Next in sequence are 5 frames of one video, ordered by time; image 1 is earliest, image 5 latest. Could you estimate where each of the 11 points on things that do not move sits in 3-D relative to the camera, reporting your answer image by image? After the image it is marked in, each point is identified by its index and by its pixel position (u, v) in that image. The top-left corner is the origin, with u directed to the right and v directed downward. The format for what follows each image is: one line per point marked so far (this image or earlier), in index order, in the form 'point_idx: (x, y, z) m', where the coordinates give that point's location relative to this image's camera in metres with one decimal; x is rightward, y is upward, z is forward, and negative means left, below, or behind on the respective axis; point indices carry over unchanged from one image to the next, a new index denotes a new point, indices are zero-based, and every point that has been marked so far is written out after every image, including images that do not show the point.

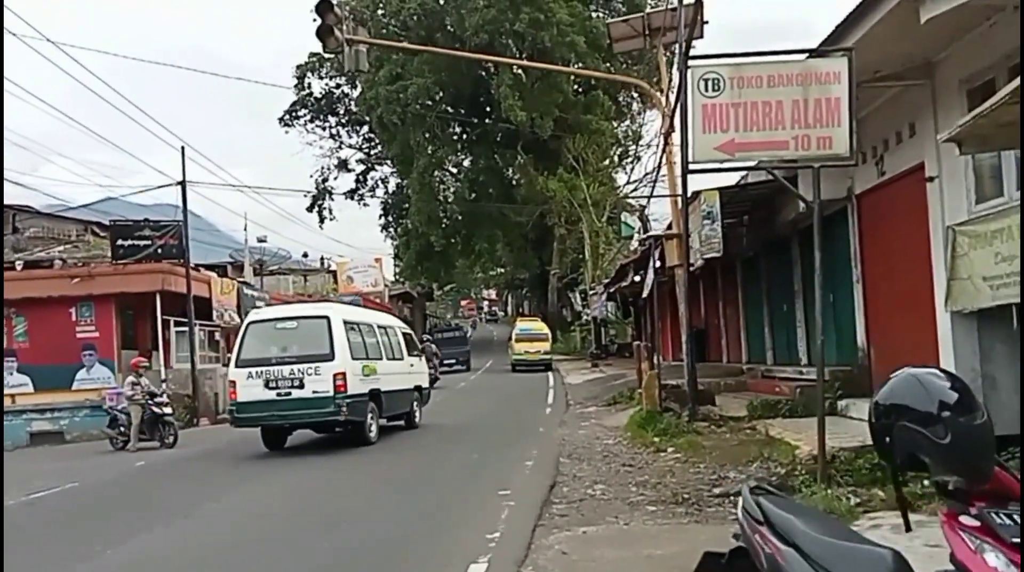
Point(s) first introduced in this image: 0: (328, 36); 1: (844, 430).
0: (-2.7, +3.7, +15.0) m
1: (+3.9, -1.7, +11.9) m
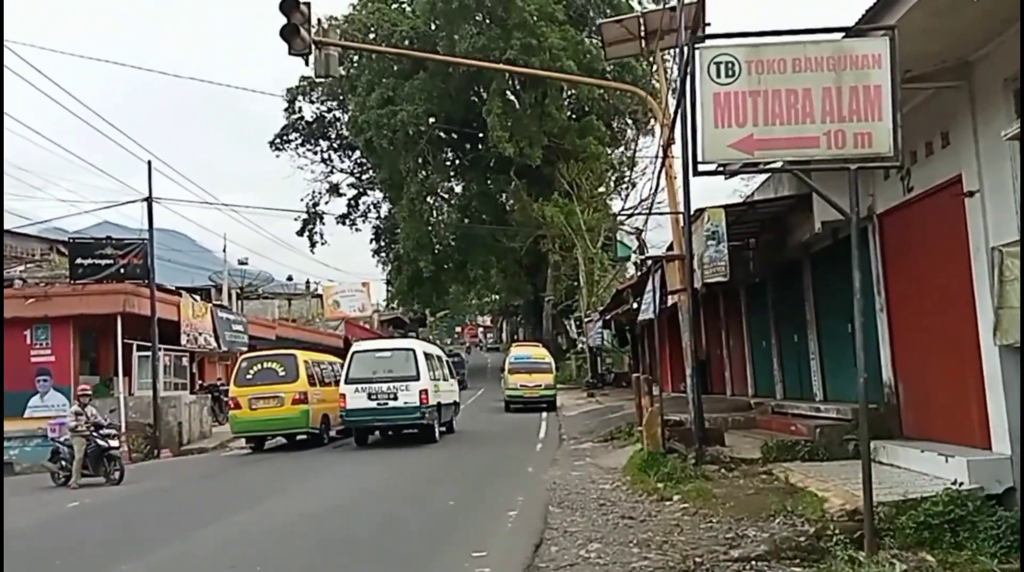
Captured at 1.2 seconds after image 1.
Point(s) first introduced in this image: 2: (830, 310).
0: (-2.9, +3.4, +13.7) m
1: (+3.7, -2.0, +10.4) m
2: (+5.0, -0.4, +16.1) m
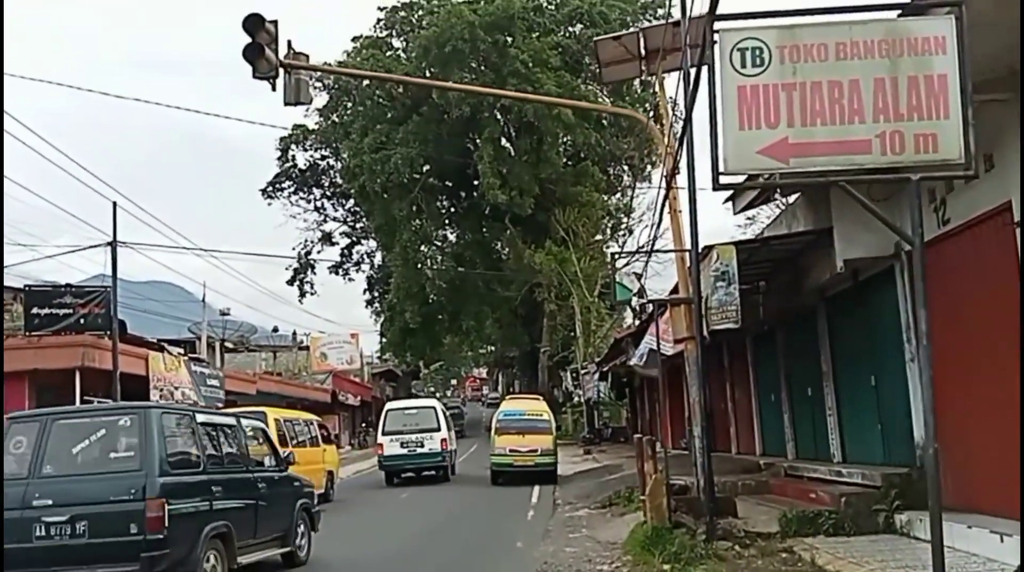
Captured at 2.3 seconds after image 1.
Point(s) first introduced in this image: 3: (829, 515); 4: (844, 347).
0: (-3.1, +2.7, +12.3) m
1: (+3.5, -2.4, +8.8) m
2: (+4.8, -1.1, +14.6) m
3: (+3.5, -2.5, +11.2) m
4: (+4.8, -0.9, +14.6) m
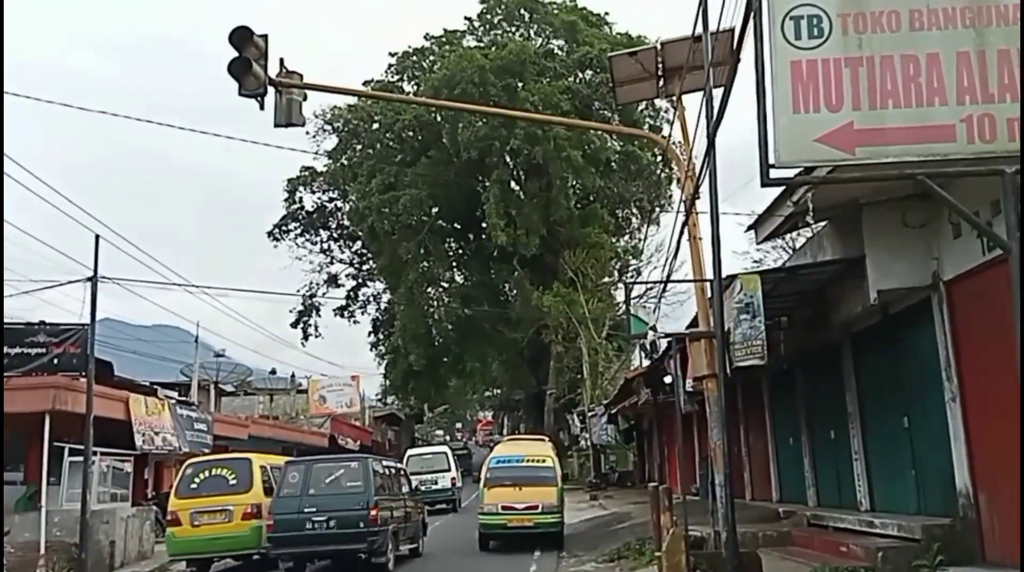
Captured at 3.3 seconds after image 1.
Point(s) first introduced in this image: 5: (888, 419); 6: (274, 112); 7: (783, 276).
0: (-3.0, +2.4, +11.5) m
1: (+3.6, -2.6, +7.8) m
2: (+4.8, -1.5, +13.5) m
3: (+3.5, -2.8, +10.1) m
4: (+4.8, -1.3, +13.6) m
5: (+4.9, -1.7, +13.2) m
6: (-2.9, +2.1, +12.1) m
7: (+3.2, +0.1, +11.9) m
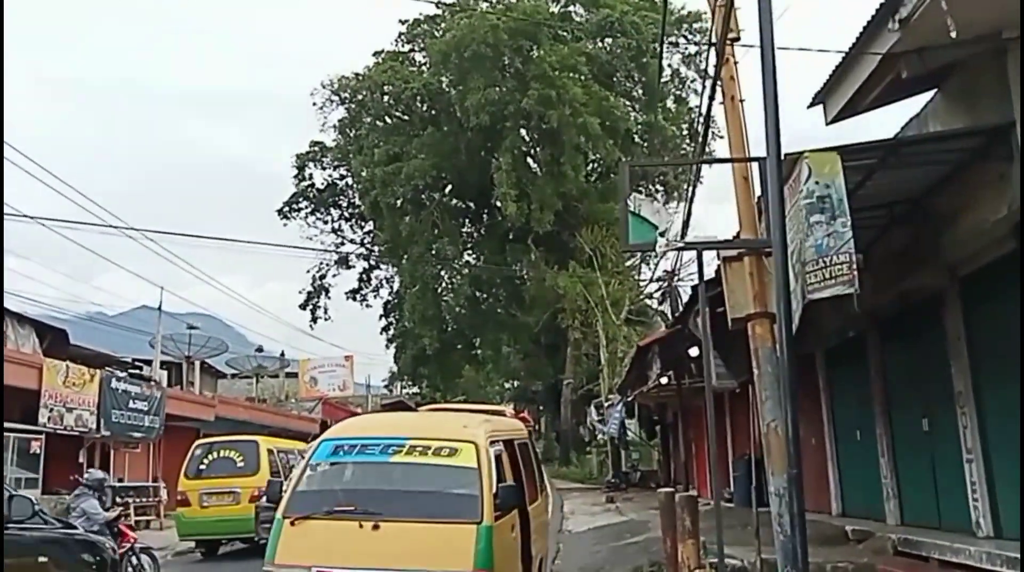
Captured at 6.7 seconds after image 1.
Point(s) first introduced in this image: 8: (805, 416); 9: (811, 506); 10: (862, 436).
0: (-3.4, +3.3, +7.3) m
1: (+2.9, -1.9, +3.3) m
2: (+4.4, -0.8, +9.1) m
3: (+2.9, -2.1, +5.6) m
4: (+4.4, -0.6, +9.1) m
5: (+4.4, -1.0, +8.7) m
6: (-3.3, +3.0, +7.9) m
7: (+2.7, +0.9, +7.5) m
8: (+4.6, -2.0, +15.9) m
9: (+4.6, -3.4, +15.5) m
10: (+4.6, -2.0, +13.2) m
